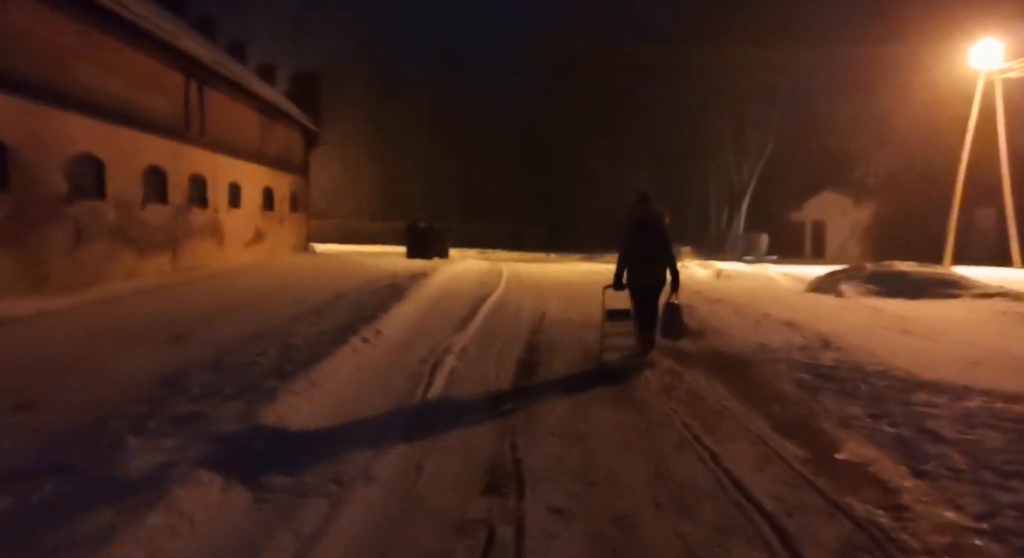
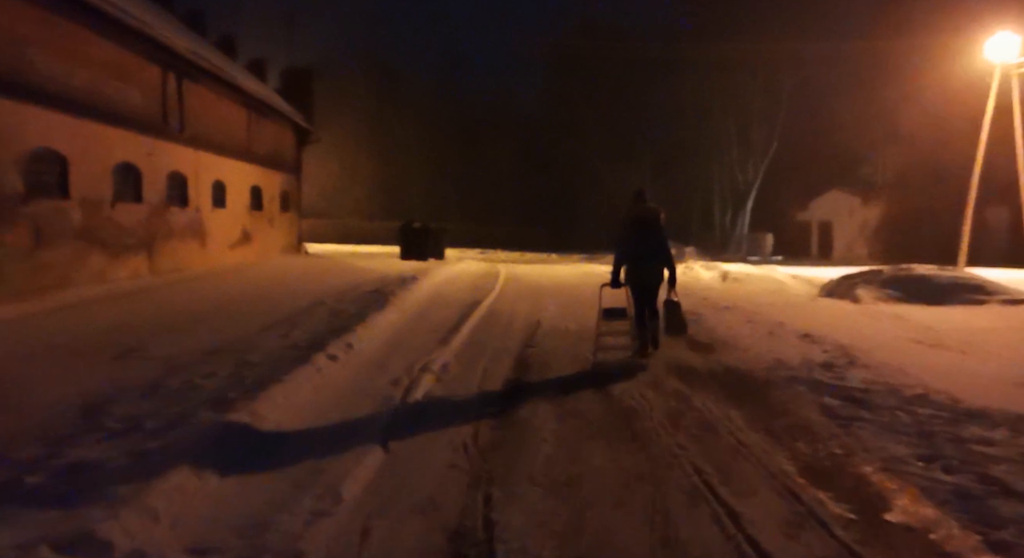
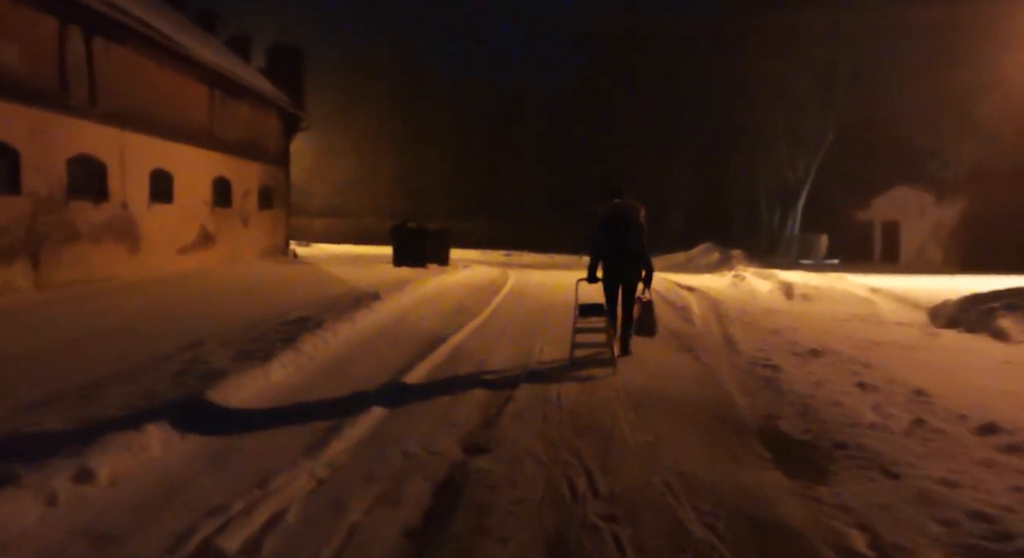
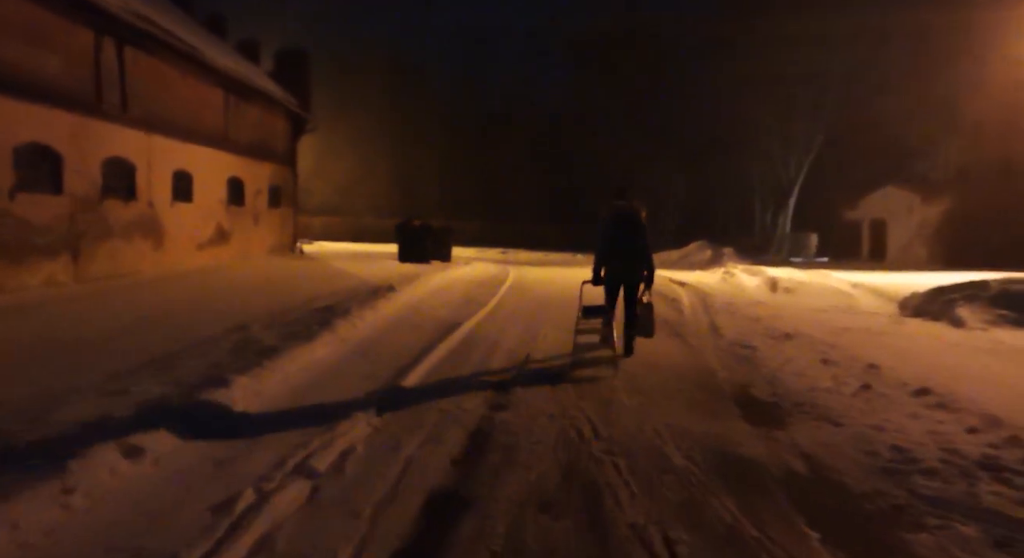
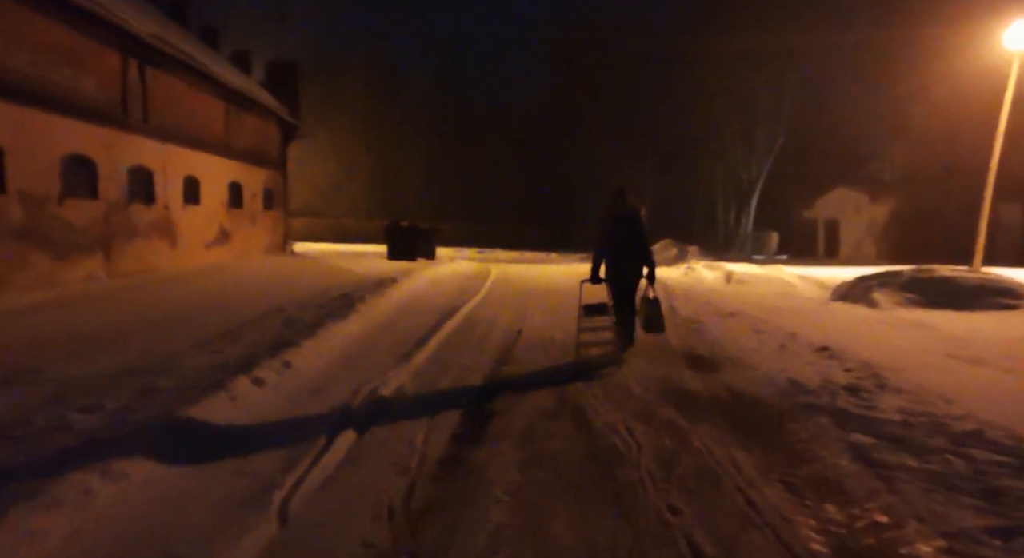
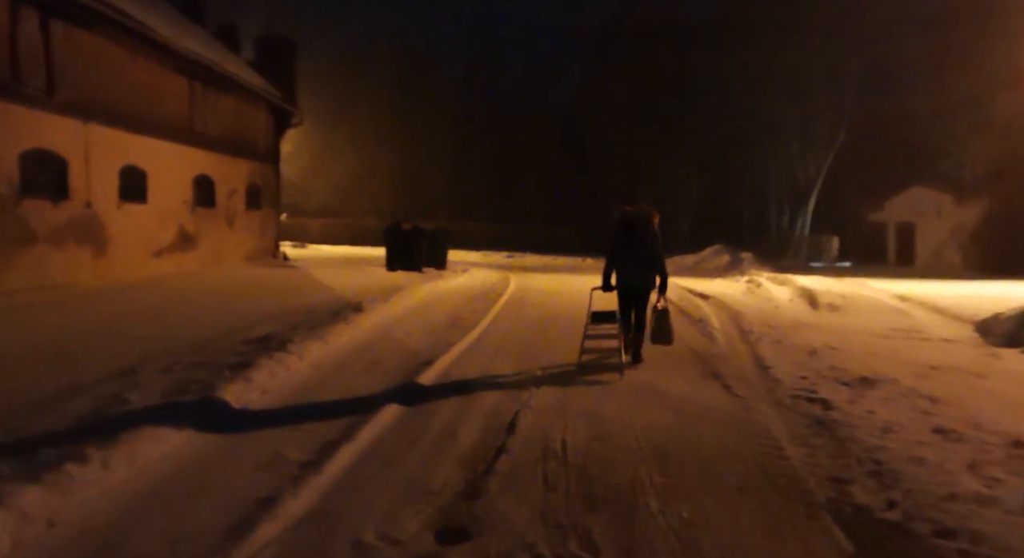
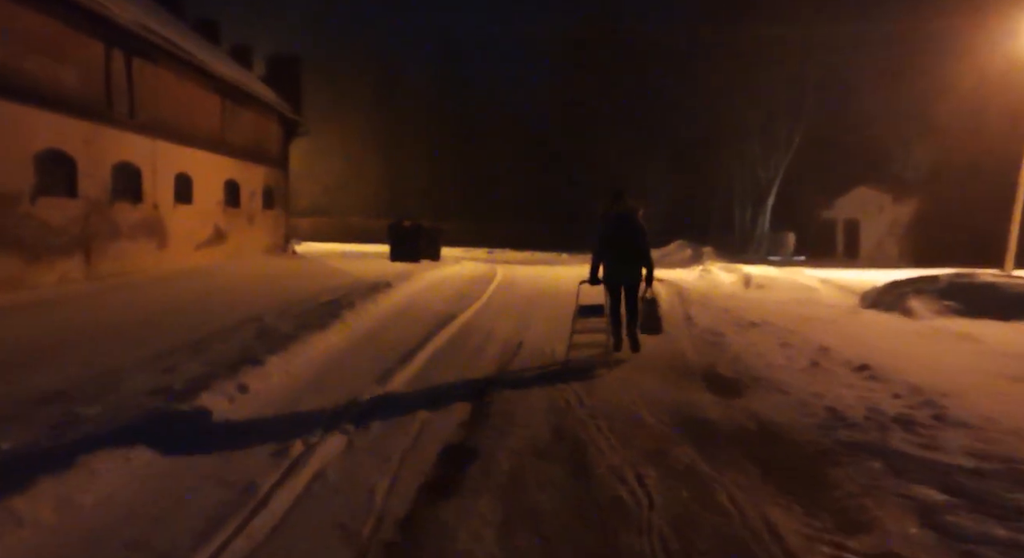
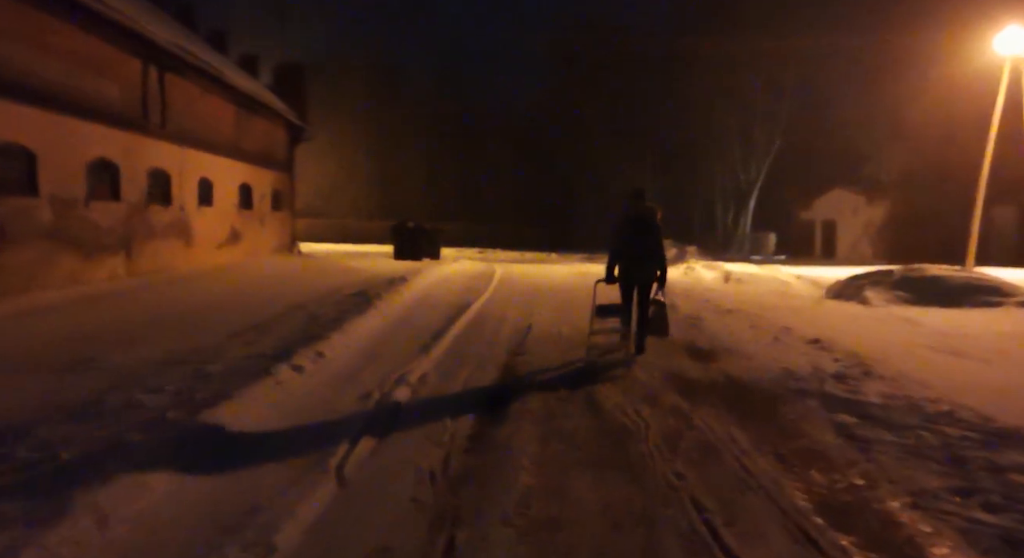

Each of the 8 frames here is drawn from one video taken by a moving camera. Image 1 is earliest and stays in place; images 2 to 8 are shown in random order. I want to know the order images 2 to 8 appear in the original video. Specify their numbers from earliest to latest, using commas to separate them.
2, 8, 5, 7, 4, 3, 6
